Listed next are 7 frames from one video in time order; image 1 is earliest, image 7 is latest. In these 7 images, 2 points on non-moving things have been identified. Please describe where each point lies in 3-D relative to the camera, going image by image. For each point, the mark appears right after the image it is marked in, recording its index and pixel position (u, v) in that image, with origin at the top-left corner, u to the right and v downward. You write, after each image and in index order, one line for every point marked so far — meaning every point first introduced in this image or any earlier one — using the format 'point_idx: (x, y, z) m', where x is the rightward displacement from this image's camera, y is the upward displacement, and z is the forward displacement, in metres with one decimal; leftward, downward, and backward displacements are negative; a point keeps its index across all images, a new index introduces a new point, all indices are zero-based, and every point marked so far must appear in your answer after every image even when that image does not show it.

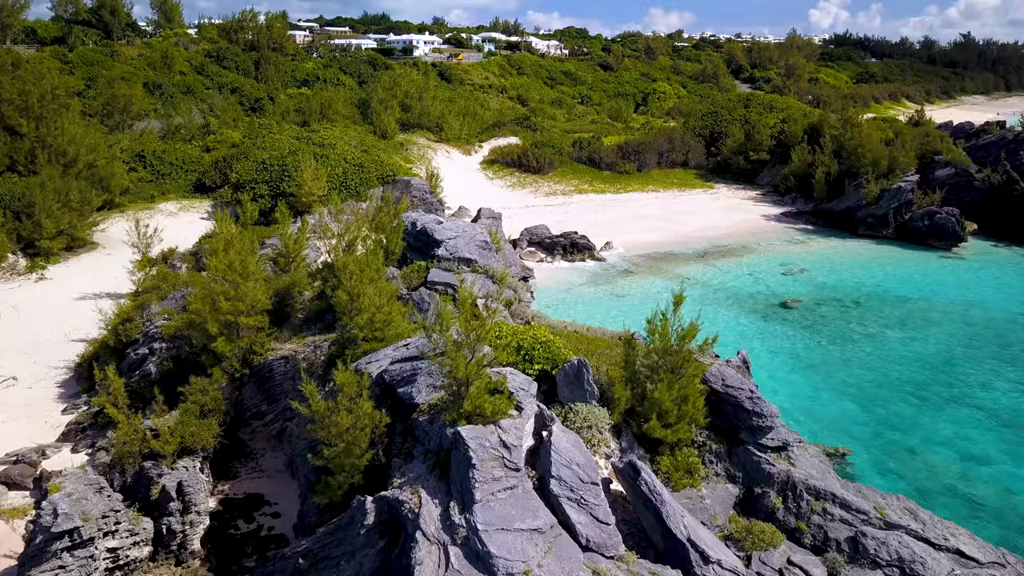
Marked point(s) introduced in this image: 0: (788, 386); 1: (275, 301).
0: (+6.5, -2.4, +19.1) m
1: (-4.5, -0.3, +15.1) m
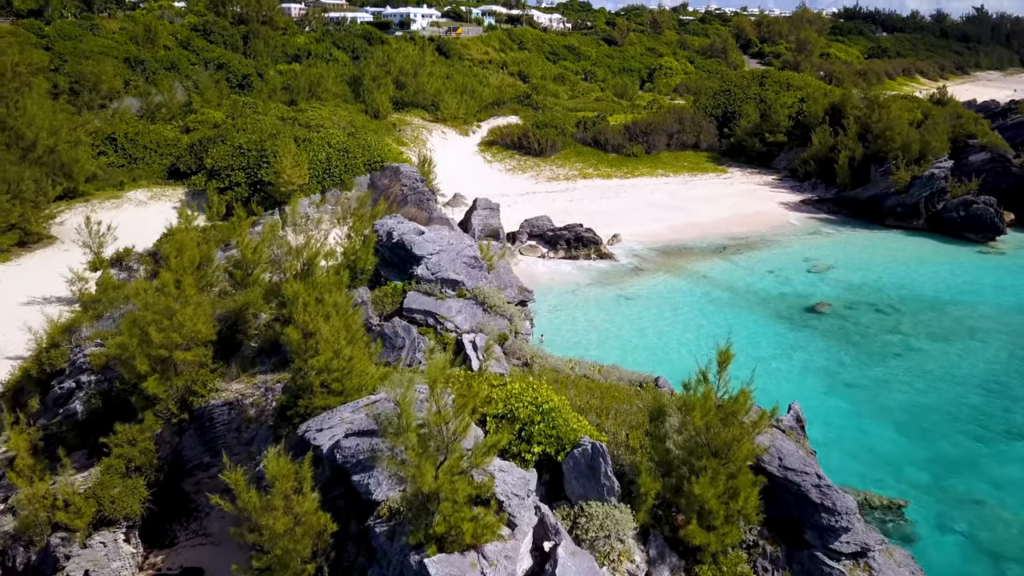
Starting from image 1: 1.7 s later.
0: (+6.4, -2.6, +16.7) m
1: (-4.5, -0.6, +12.7) m
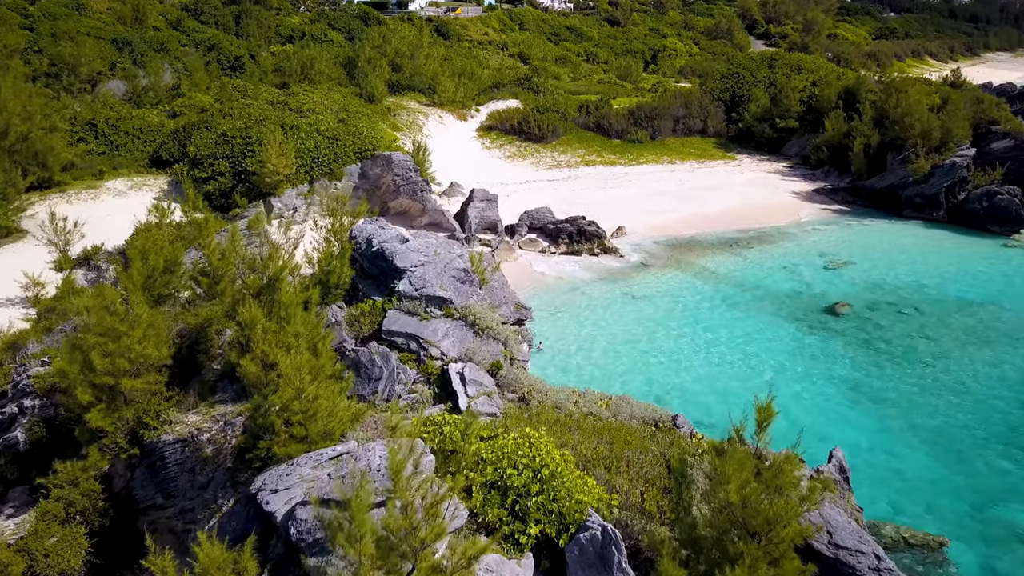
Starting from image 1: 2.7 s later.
0: (+6.3, -2.7, +15.3) m
1: (-4.6, -0.8, +11.2) m
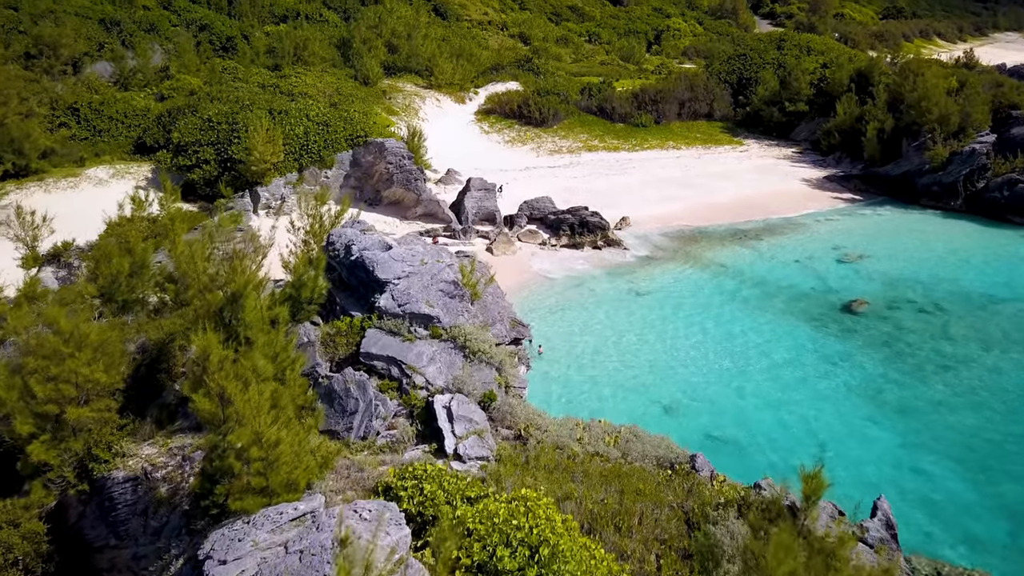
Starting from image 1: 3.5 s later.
0: (+6.3, -2.8, +14.2) m
1: (-4.6, -0.9, +10.1) m
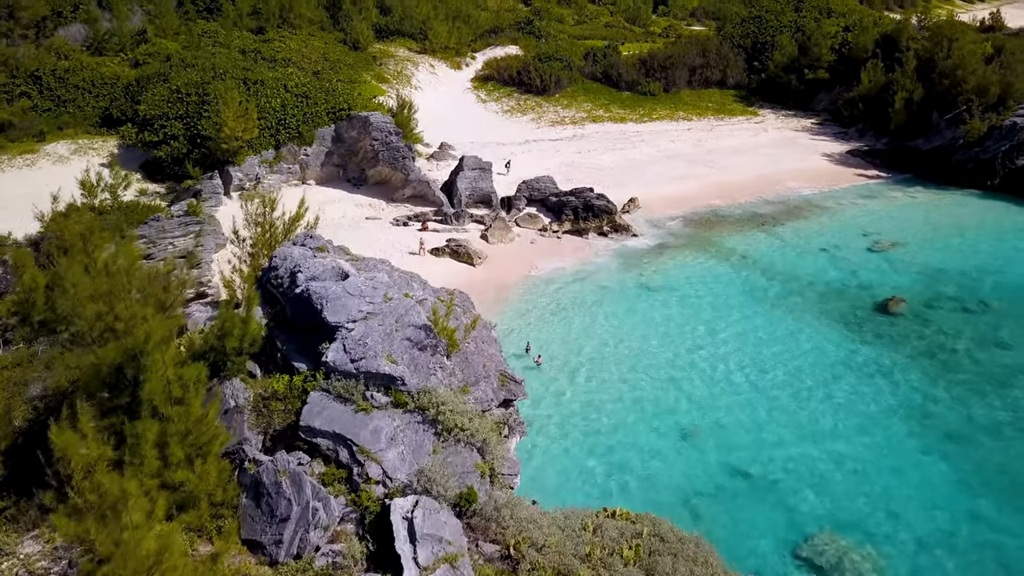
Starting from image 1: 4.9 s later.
0: (+6.2, -3.0, +12.2) m
1: (-4.7, -1.3, +8.1) m
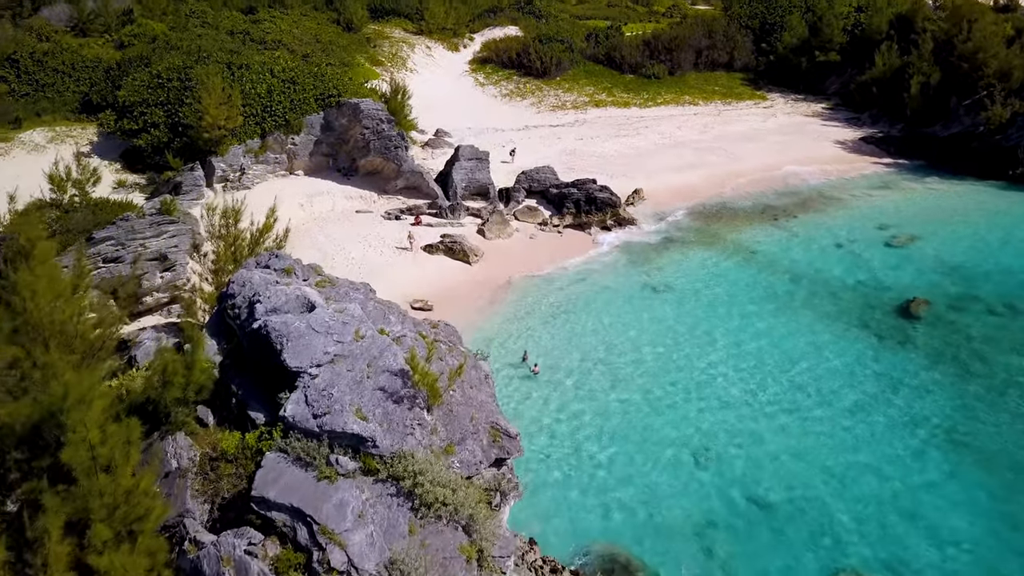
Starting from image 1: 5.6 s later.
0: (+6.2, -3.1, +11.2) m
1: (-4.8, -1.6, +7.0) m
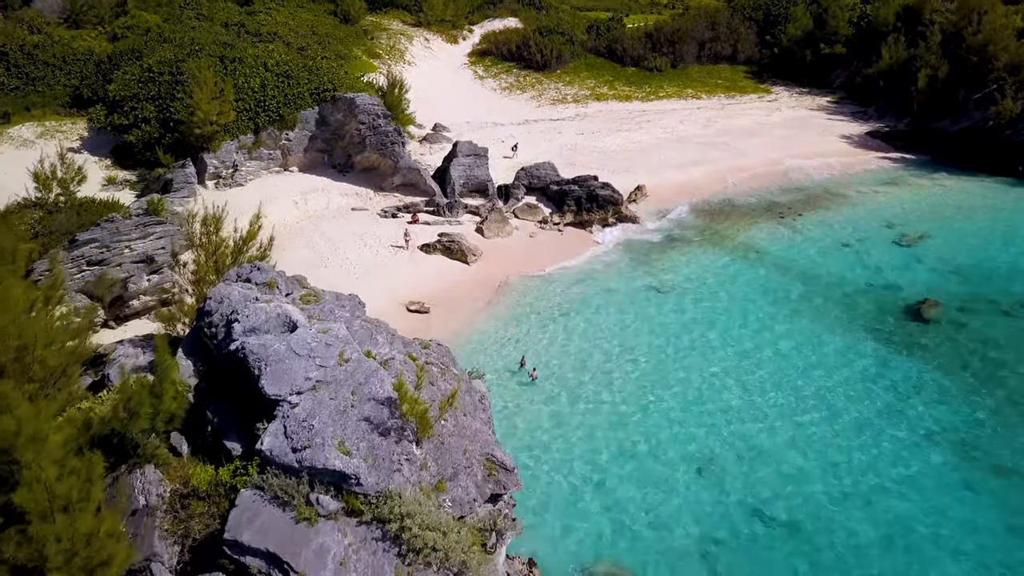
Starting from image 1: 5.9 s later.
0: (+6.1, -3.2, +10.8) m
1: (-4.8, -1.7, +6.5) m
